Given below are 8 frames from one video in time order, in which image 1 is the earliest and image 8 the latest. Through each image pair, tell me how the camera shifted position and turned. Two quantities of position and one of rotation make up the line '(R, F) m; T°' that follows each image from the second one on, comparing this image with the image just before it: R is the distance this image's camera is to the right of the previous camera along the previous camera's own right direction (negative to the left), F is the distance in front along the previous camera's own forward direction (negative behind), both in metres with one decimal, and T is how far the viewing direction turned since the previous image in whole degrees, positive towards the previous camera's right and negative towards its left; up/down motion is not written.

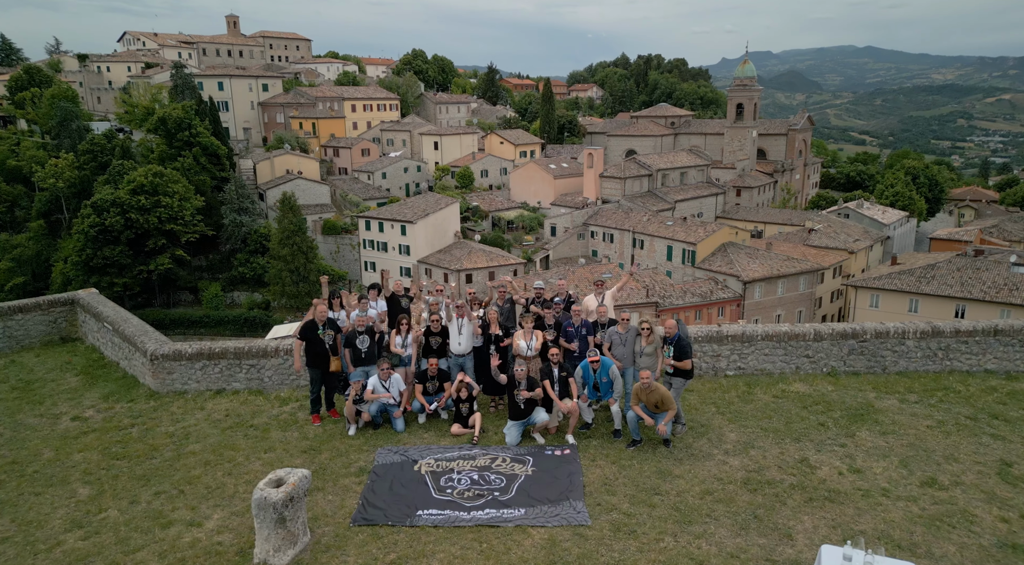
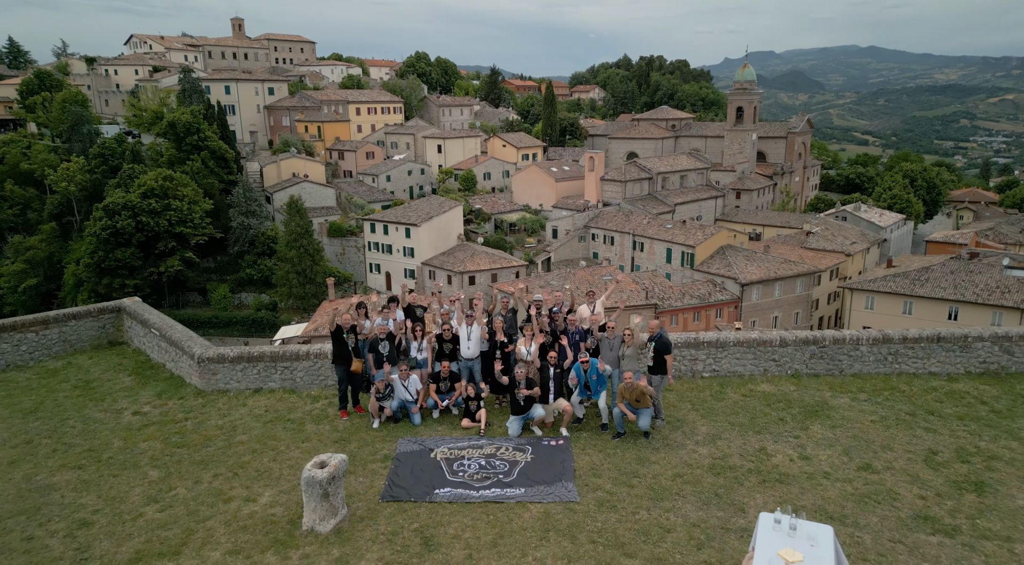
(0.0, -0.4) m; 0°
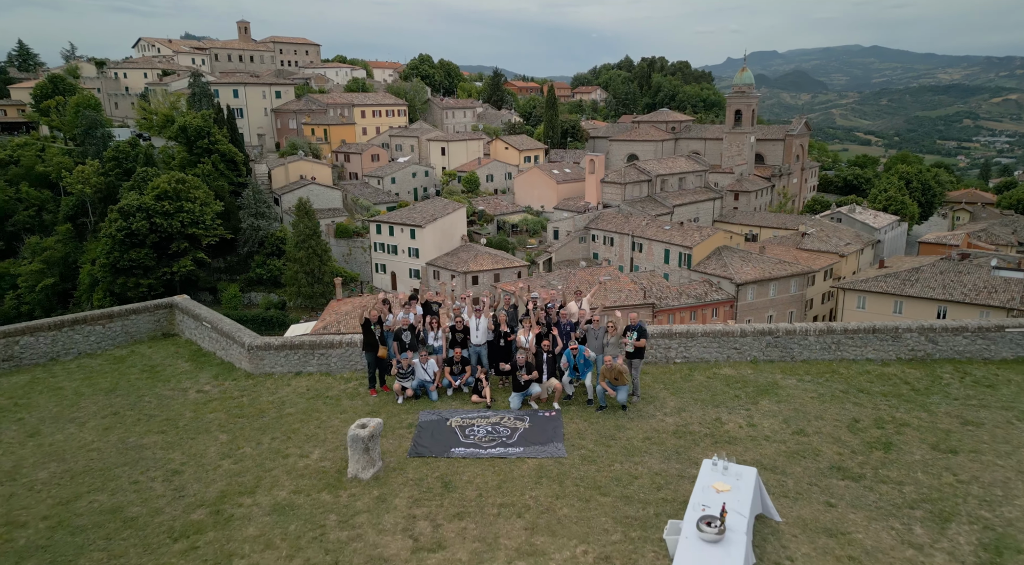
(0.0, -0.6) m; 0°
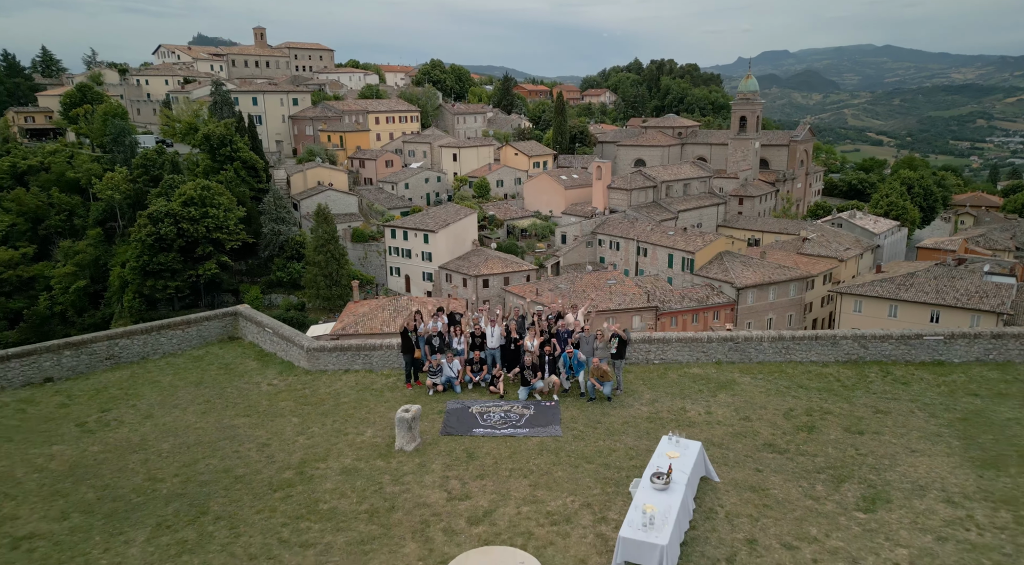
(0.0, -0.8) m; -1°
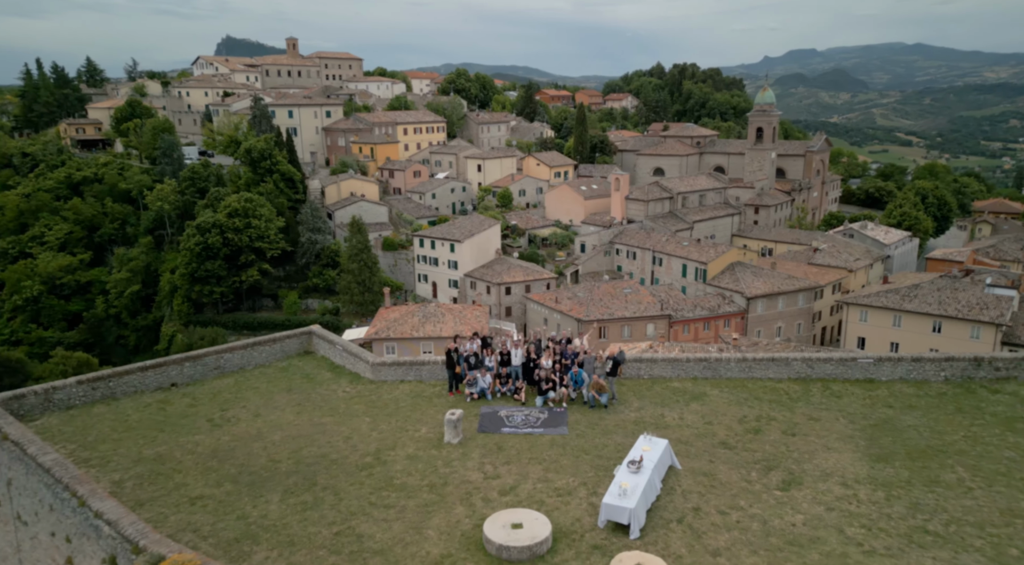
(0.0, -1.2) m; -2°
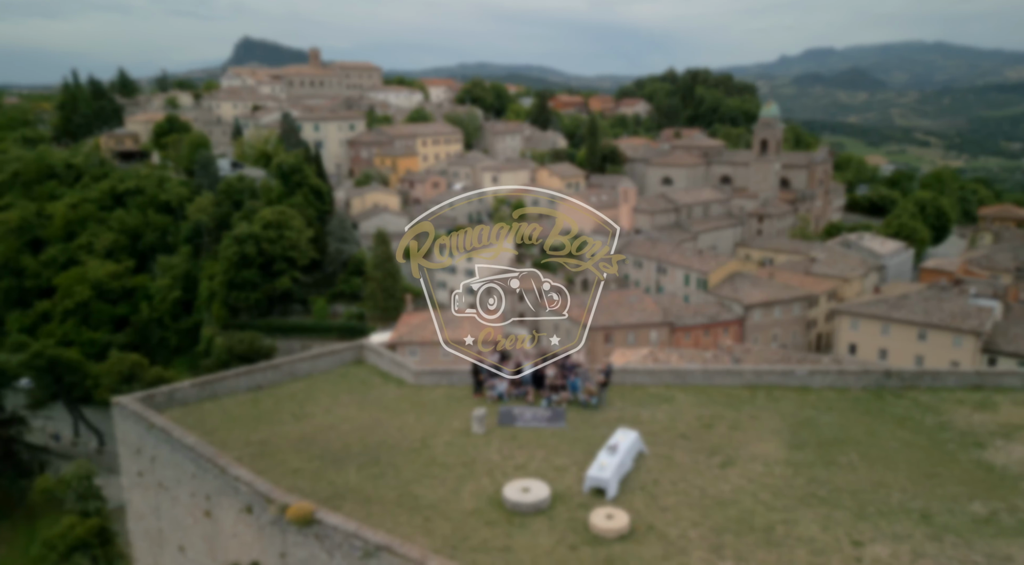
(0.0, -1.5) m; -1°
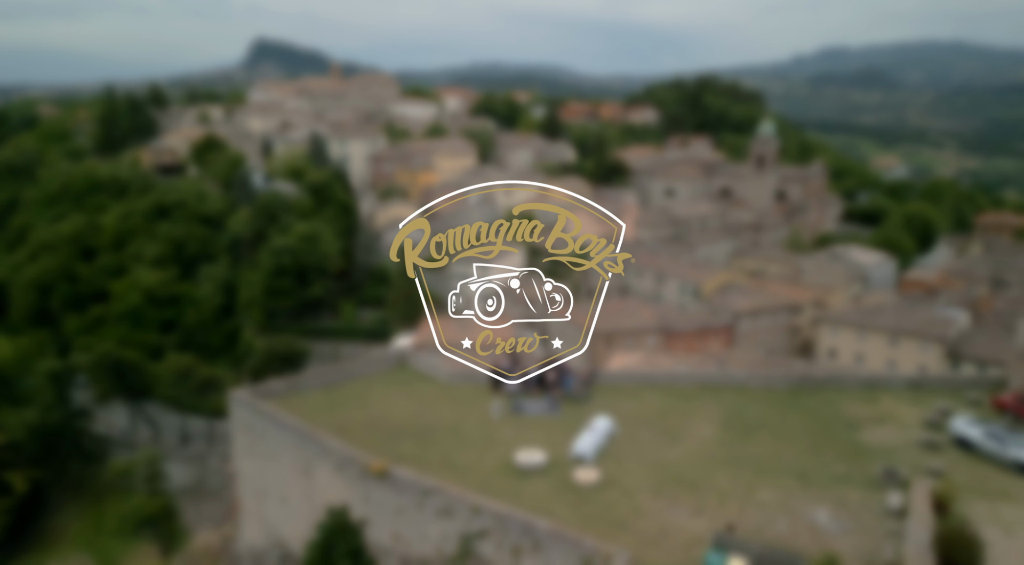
(0.0, -2.3) m; -1°
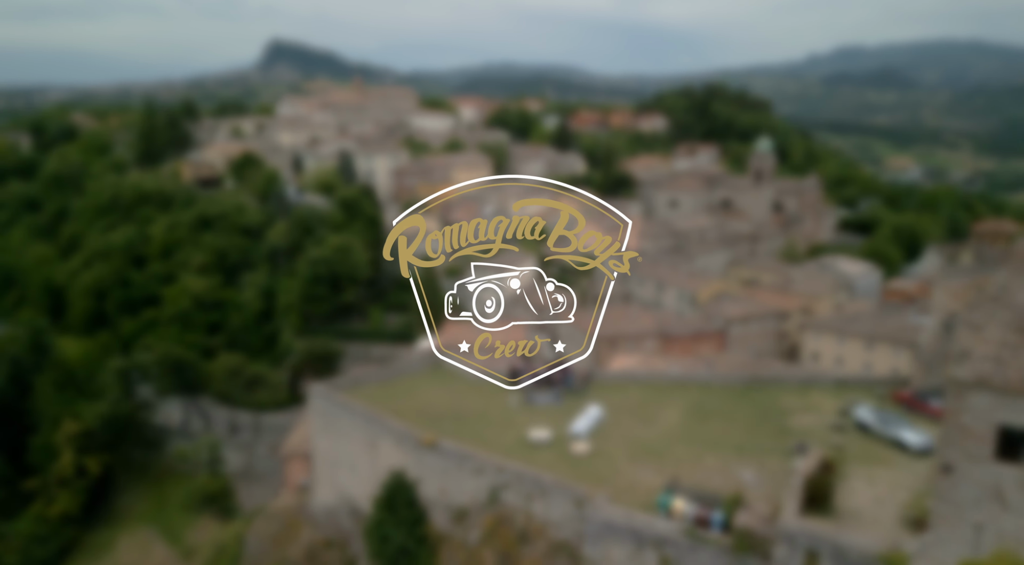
(0.0, -2.6) m; -1°
